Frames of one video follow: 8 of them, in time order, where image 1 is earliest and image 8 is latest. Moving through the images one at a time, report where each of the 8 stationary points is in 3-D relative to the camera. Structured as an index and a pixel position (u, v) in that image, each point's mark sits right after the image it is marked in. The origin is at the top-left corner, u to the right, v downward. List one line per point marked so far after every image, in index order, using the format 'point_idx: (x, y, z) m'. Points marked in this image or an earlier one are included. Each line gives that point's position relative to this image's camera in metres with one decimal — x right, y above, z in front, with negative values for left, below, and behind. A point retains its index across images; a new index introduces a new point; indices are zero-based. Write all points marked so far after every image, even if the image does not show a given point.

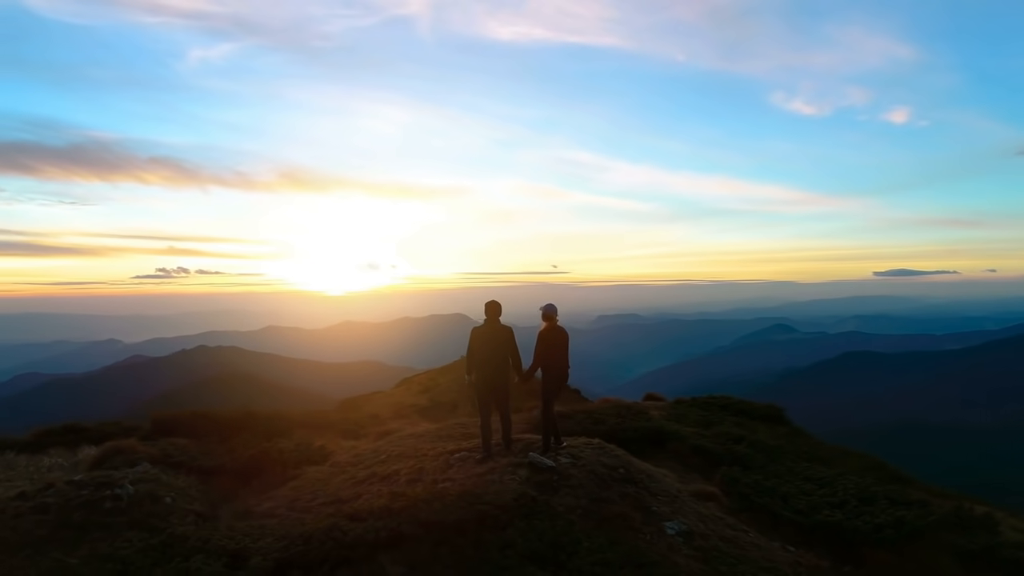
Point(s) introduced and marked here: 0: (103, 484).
0: (-6.2, -3.0, +11.2) m
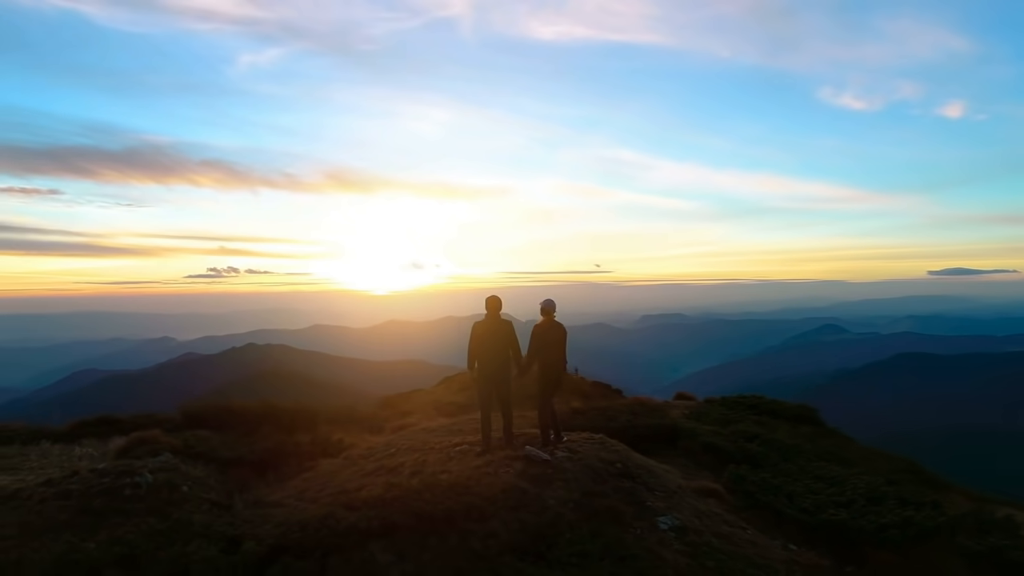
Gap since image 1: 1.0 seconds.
0: (-6.2, -2.9, +11.6) m
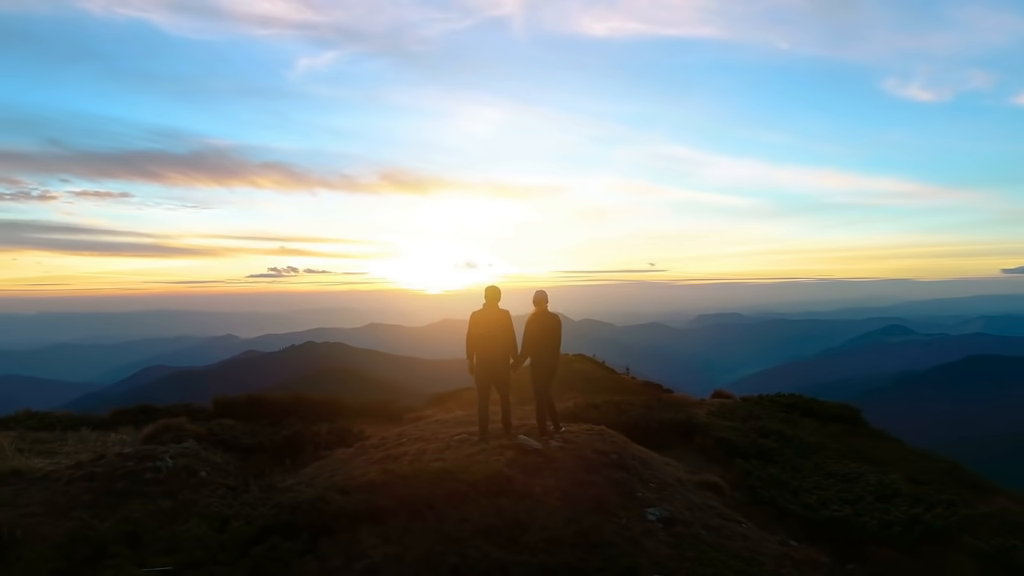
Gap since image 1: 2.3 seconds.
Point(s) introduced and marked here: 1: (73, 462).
0: (-6.1, -2.8, +12.1) m
1: (-7.5, -3.0, +12.4) m
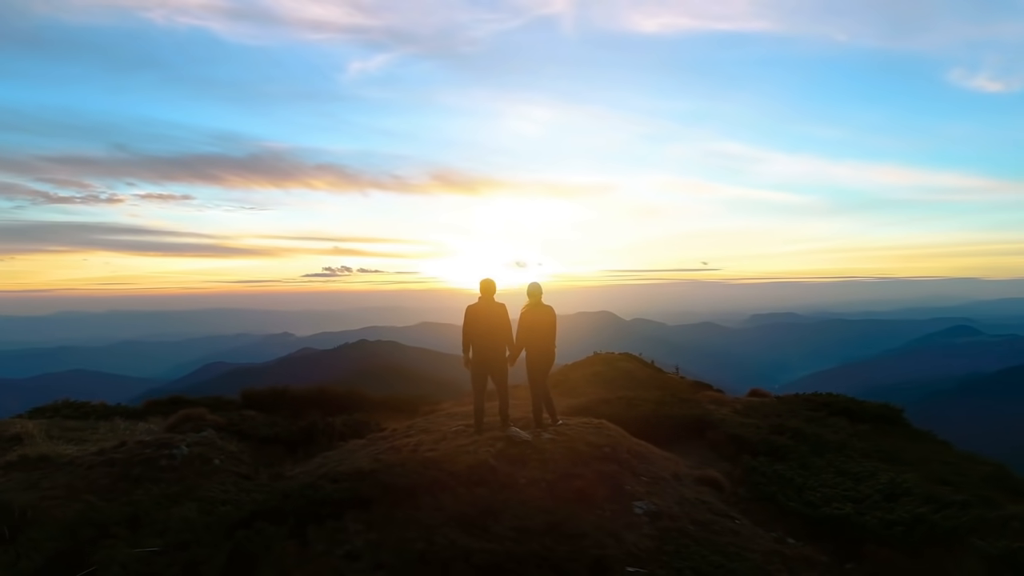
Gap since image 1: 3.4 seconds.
0: (-6.0, -2.7, +12.6) m
1: (-7.4, -2.9, +13.0) m
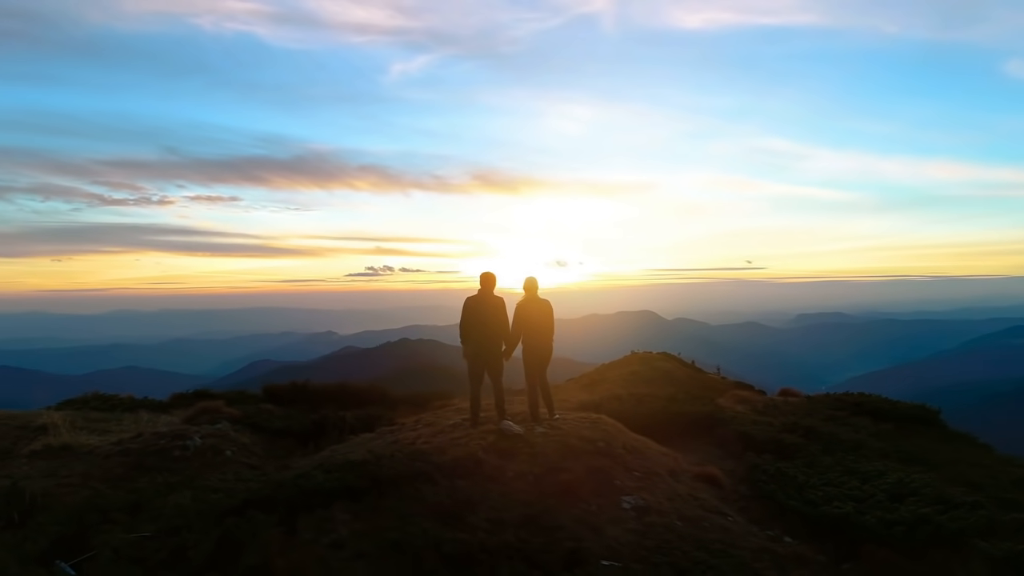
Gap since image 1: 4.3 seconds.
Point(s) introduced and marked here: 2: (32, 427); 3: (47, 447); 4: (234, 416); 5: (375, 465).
0: (-5.9, -2.6, +12.9) m
1: (-7.2, -2.8, +13.4) m
2: (-9.4, -2.7, +14.3) m
3: (-8.3, -2.8, +13.1) m
4: (-5.5, -2.5, +14.5) m
5: (-1.6, -2.1, +8.7) m
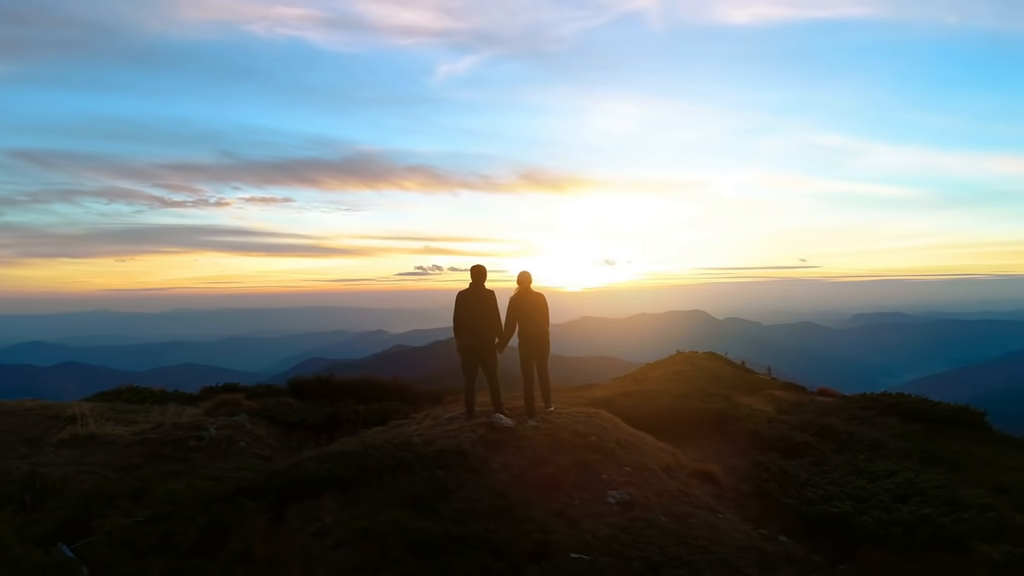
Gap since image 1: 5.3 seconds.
0: (-5.7, -2.5, +13.3) m
1: (-7.1, -2.7, +13.8) m
2: (-9.2, -2.6, +14.9) m
3: (-8.2, -2.8, +13.6) m
4: (-5.3, -2.5, +14.8) m
5: (-1.8, -2.0, +8.9) m
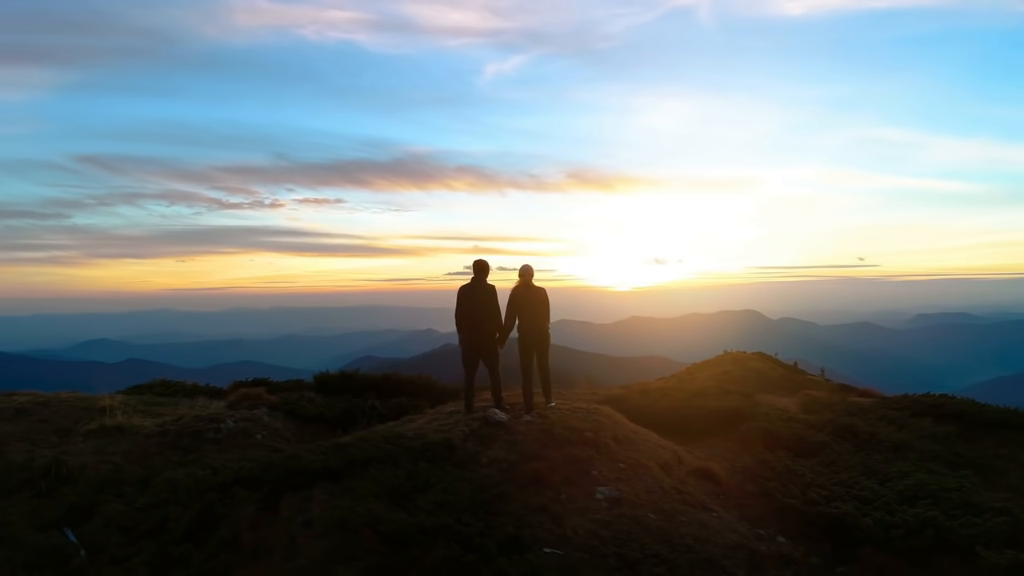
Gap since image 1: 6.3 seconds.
0: (-5.5, -2.4, +13.6) m
1: (-6.8, -2.6, +14.3) m
2: (-8.9, -2.6, +15.5) m
3: (-7.9, -2.7, +14.1) m
4: (-4.9, -2.4, +15.1) m
5: (-1.9, -2.0, +8.9) m
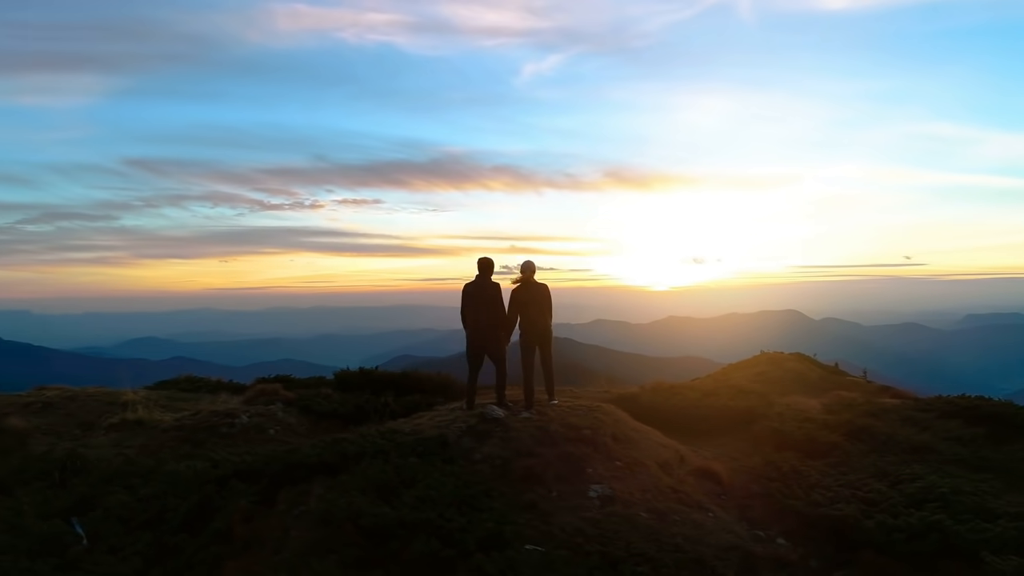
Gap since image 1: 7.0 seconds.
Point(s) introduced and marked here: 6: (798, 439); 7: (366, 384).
0: (-5.3, -2.4, +13.8) m
1: (-6.6, -2.5, +14.6) m
2: (-8.6, -2.5, +15.9) m
3: (-7.7, -2.6, +14.5) m
4: (-4.7, -2.3, +15.3) m
5: (-1.9, -1.9, +9.0) m
6: (+4.3, -2.3, +11.1) m
7: (-3.7, -2.3, +17.8) m
